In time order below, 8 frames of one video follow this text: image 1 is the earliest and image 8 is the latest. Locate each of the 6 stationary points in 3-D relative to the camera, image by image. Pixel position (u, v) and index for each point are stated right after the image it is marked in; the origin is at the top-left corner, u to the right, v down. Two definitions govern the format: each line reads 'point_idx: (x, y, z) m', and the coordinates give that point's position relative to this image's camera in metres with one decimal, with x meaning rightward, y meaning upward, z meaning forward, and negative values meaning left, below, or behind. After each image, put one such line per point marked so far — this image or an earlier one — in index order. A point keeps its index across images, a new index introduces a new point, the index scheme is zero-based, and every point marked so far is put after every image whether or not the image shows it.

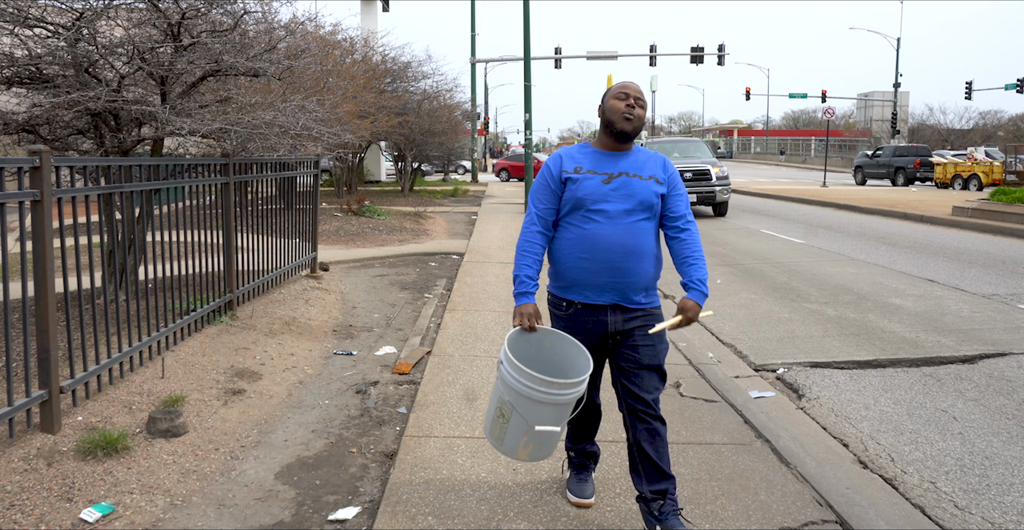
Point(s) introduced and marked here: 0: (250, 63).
0: (-2.2, +1.7, +6.4) m
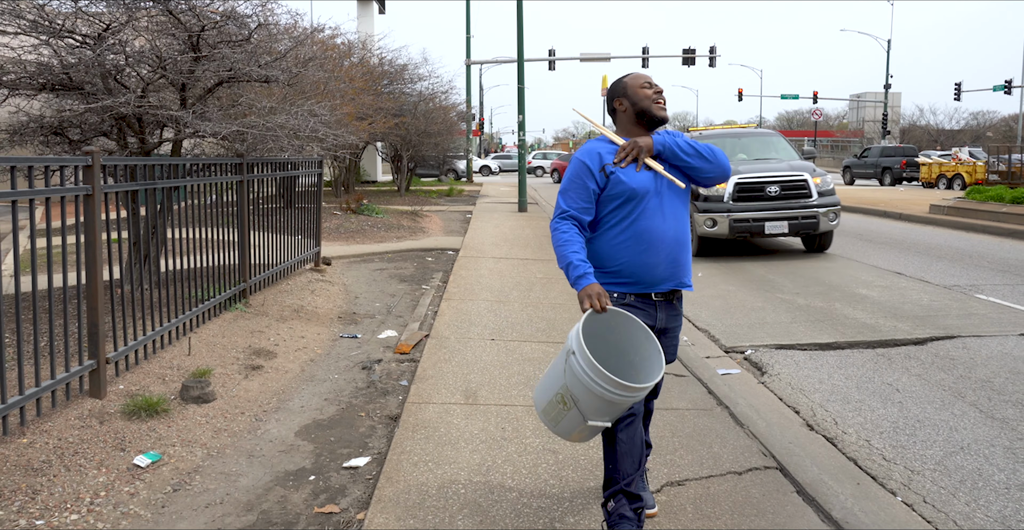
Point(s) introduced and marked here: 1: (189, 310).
0: (-2.3, +1.8, +7.0) m
1: (-2.6, -0.4, +6.1) m
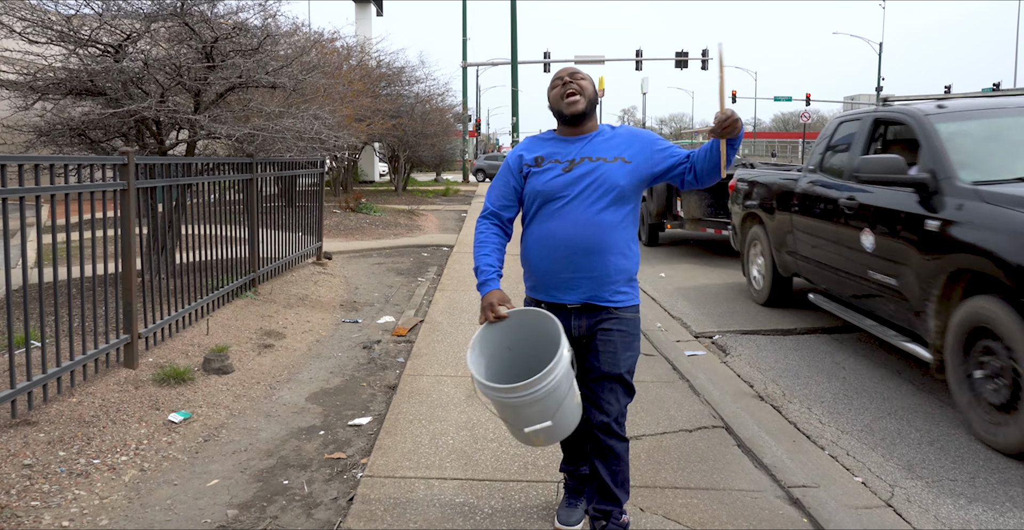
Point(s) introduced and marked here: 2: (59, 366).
0: (-2.4, +1.9, +7.6) m
1: (-2.7, -0.3, +6.7) m
2: (-2.6, -0.6, +4.4) m
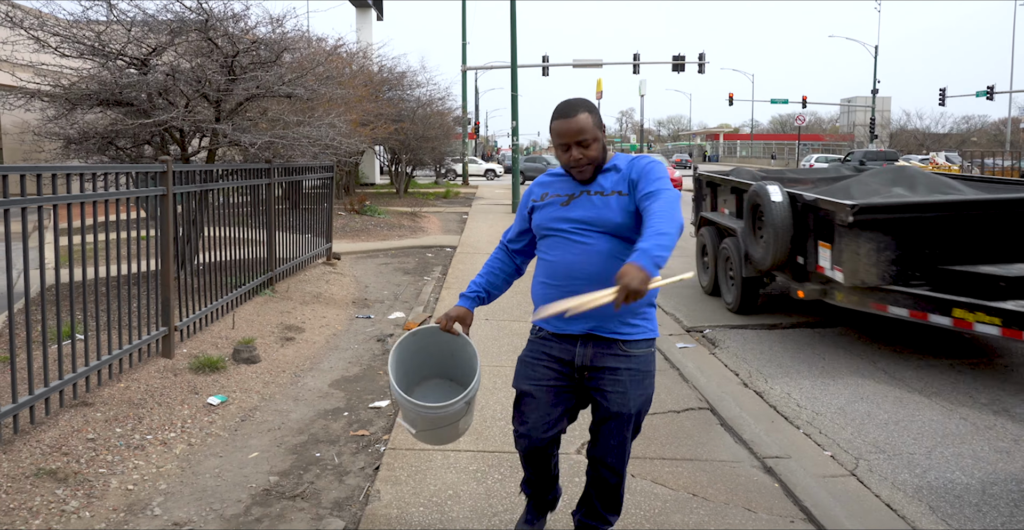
0: (-2.4, +1.9, +8.0) m
1: (-2.7, -0.3, +7.1) m
2: (-2.6, -0.6, +4.8) m
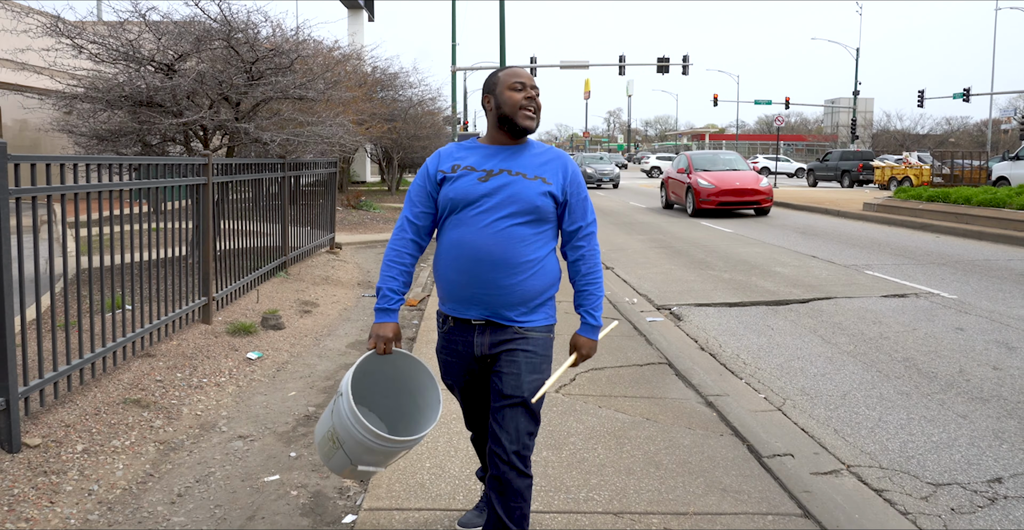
0: (-2.5, +2.1, +8.9) m
1: (-2.8, -0.1, +8.0) m
2: (-2.7, -0.4, +5.7) m
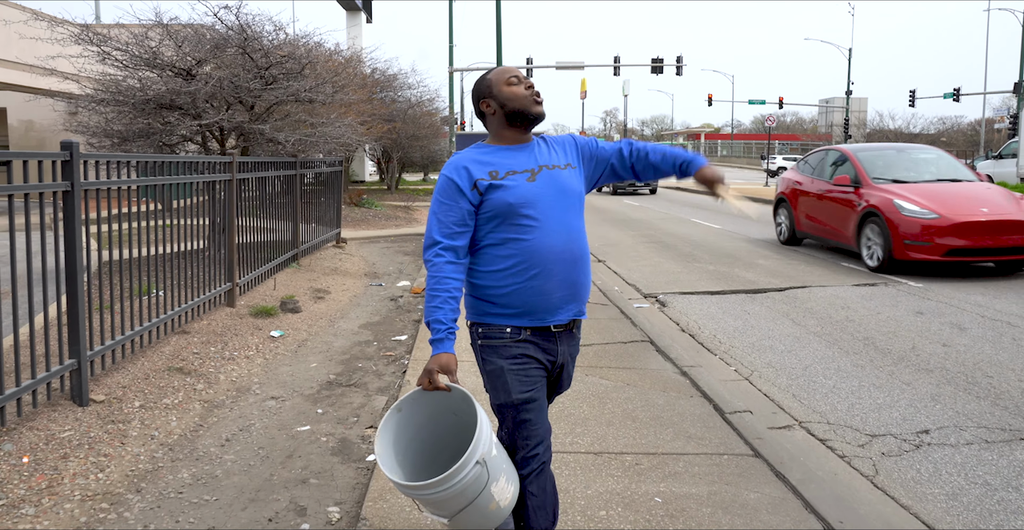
0: (-2.6, +2.2, +9.6) m
1: (-2.8, 0.0, +8.6) m
2: (-2.7, -0.3, +6.4) m
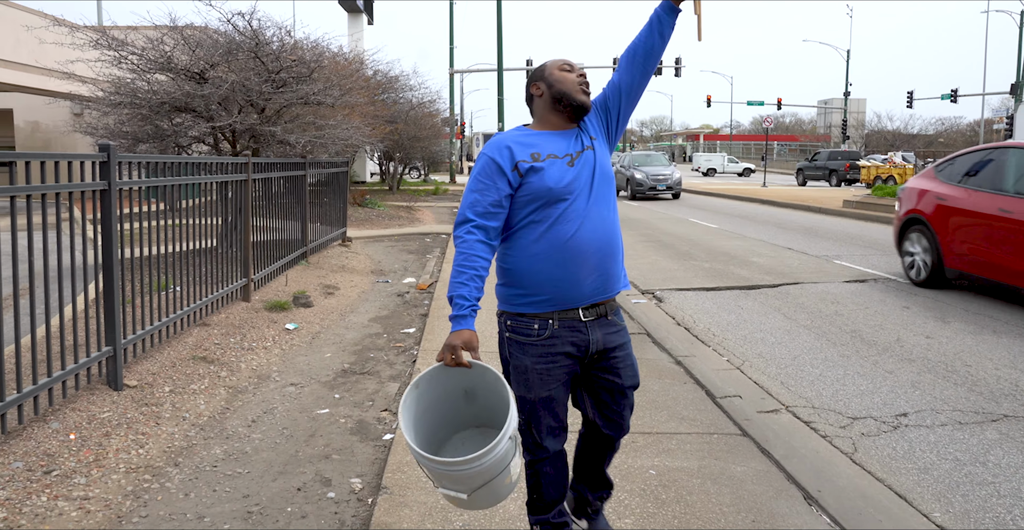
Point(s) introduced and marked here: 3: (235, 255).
0: (-2.6, +2.2, +9.9) m
1: (-2.8, 0.0, +9.0) m
2: (-2.7, -0.3, +6.7) m
3: (-2.7, +0.1, +7.3) m
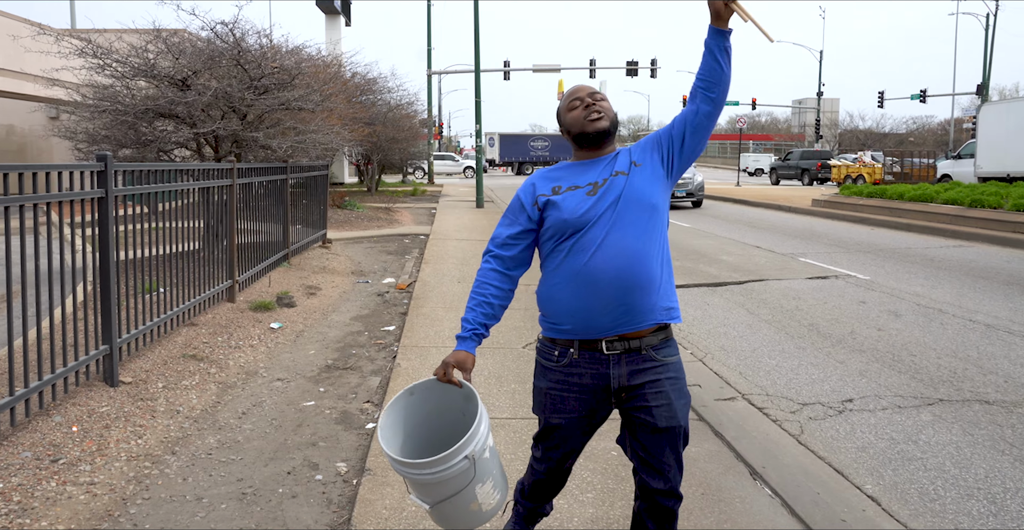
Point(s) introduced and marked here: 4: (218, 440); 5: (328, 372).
0: (-2.9, +2.2, +10.1) m
1: (-3.1, 0.0, +9.2) m
2: (-2.9, -0.3, +6.9) m
3: (-3.0, +0.1, +7.5) m
4: (-1.7, -1.0, +4.2) m
5: (-1.4, -0.8, +5.6) m
